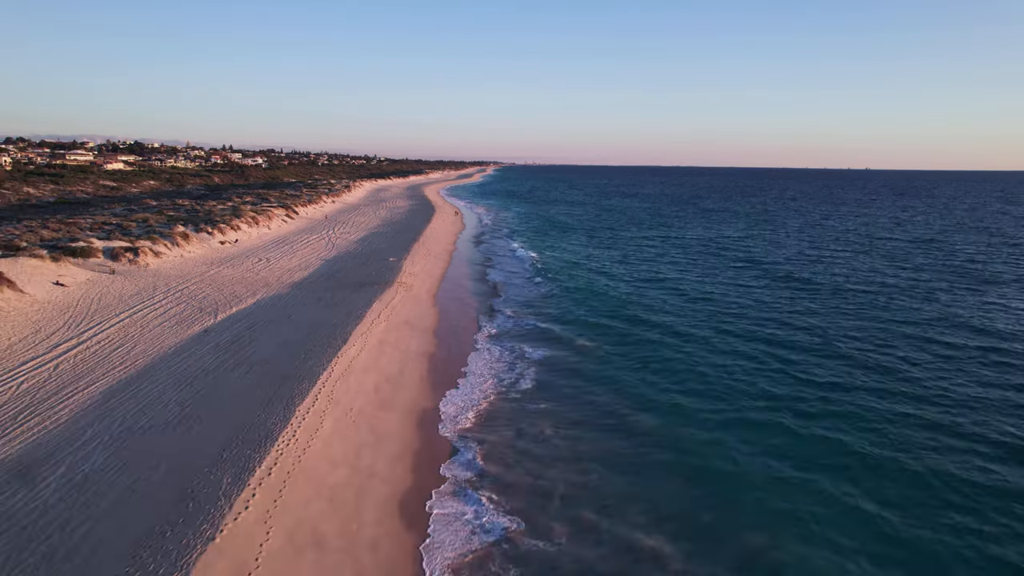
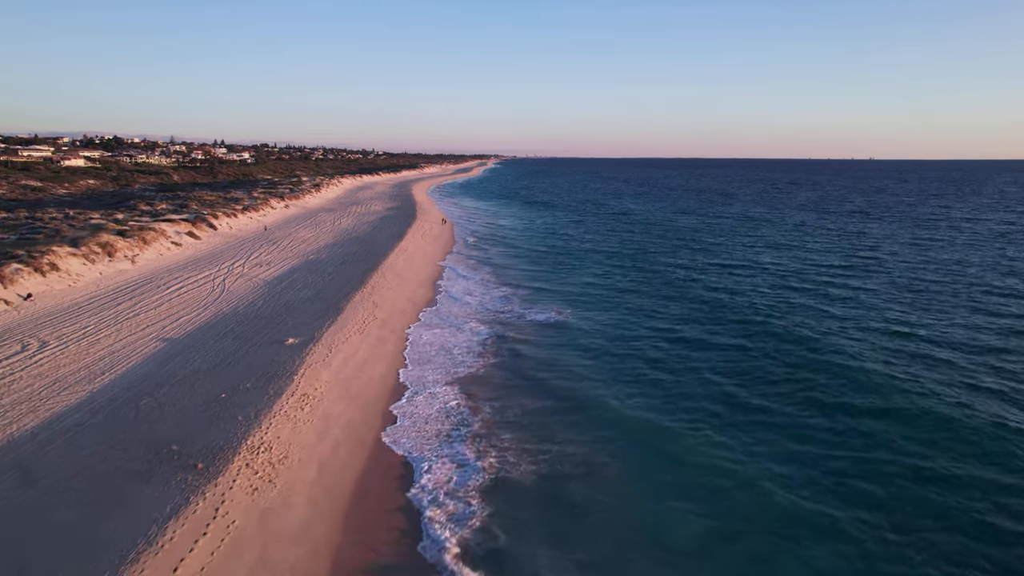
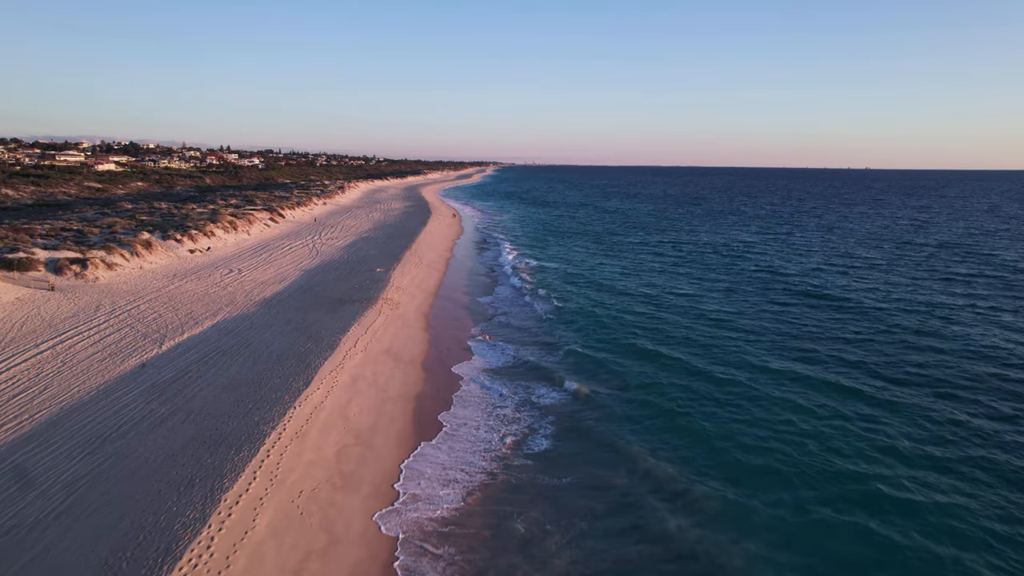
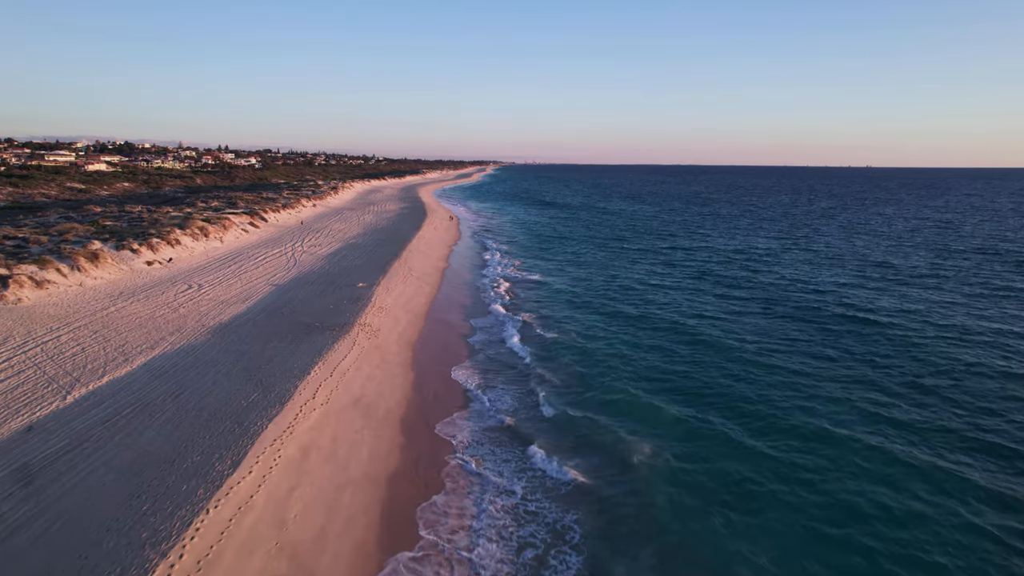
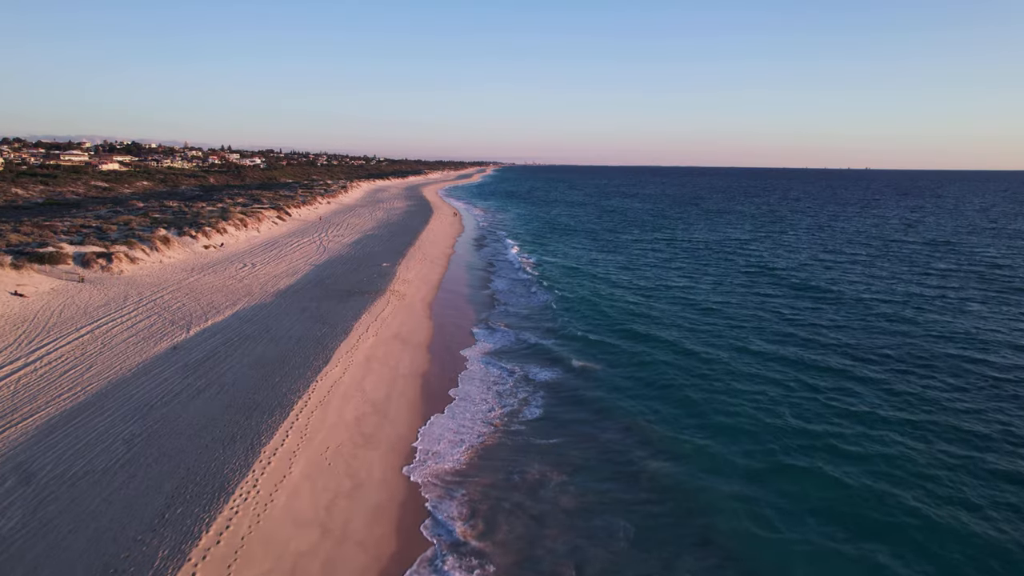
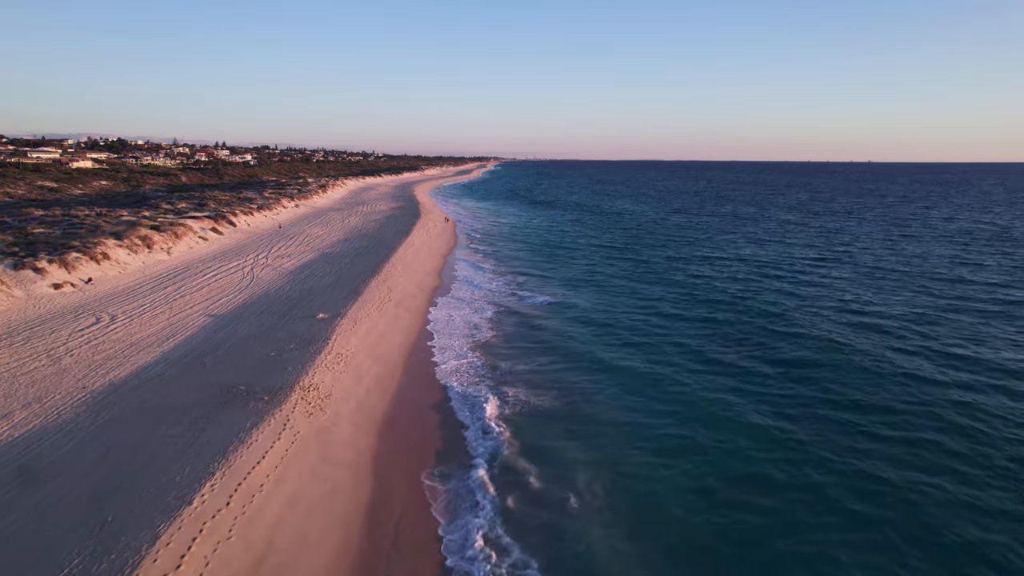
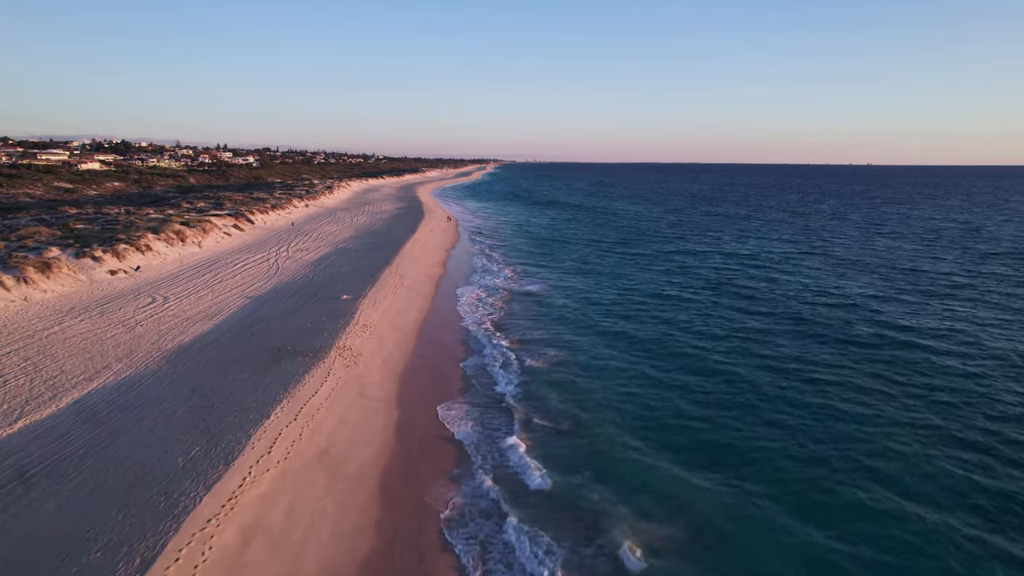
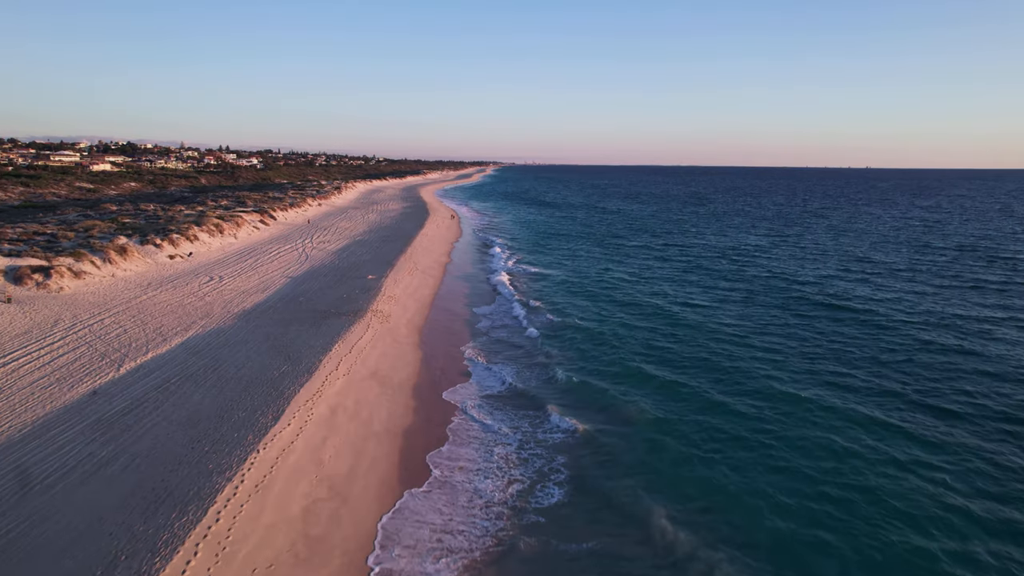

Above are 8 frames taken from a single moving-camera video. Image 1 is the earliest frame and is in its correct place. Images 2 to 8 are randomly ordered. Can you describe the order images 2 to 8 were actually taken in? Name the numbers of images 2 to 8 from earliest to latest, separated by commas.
5, 3, 8, 4, 7, 6, 2
